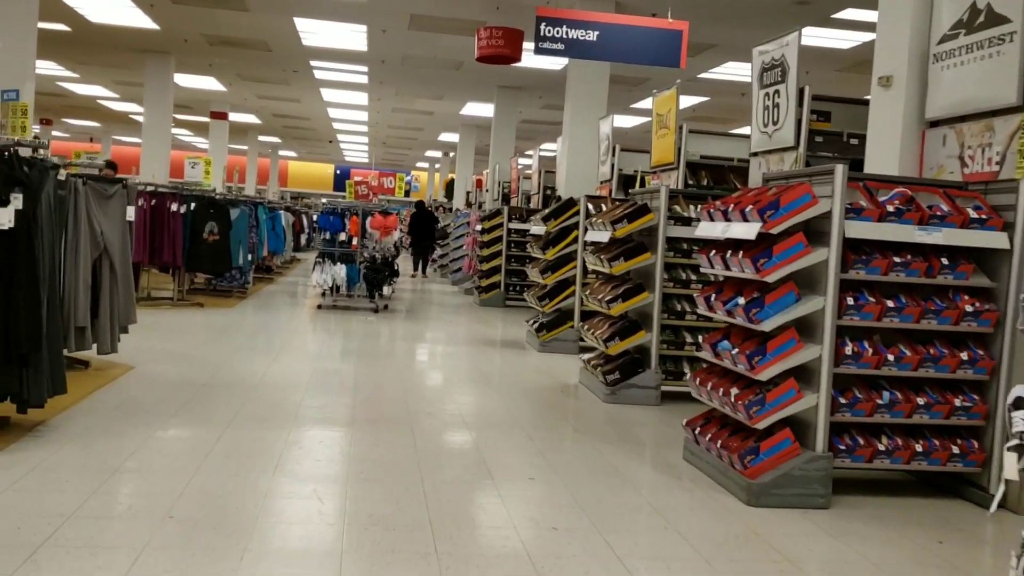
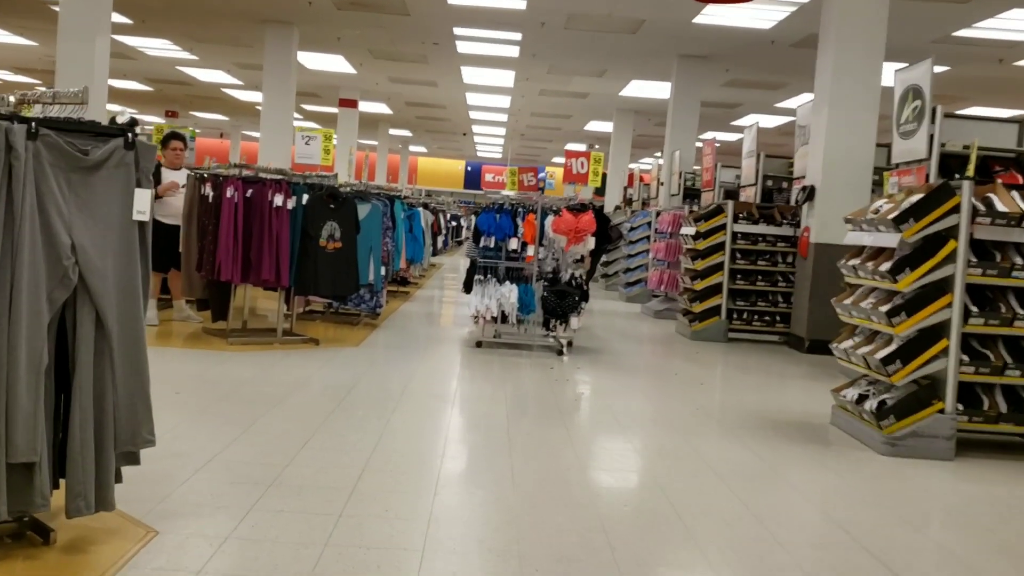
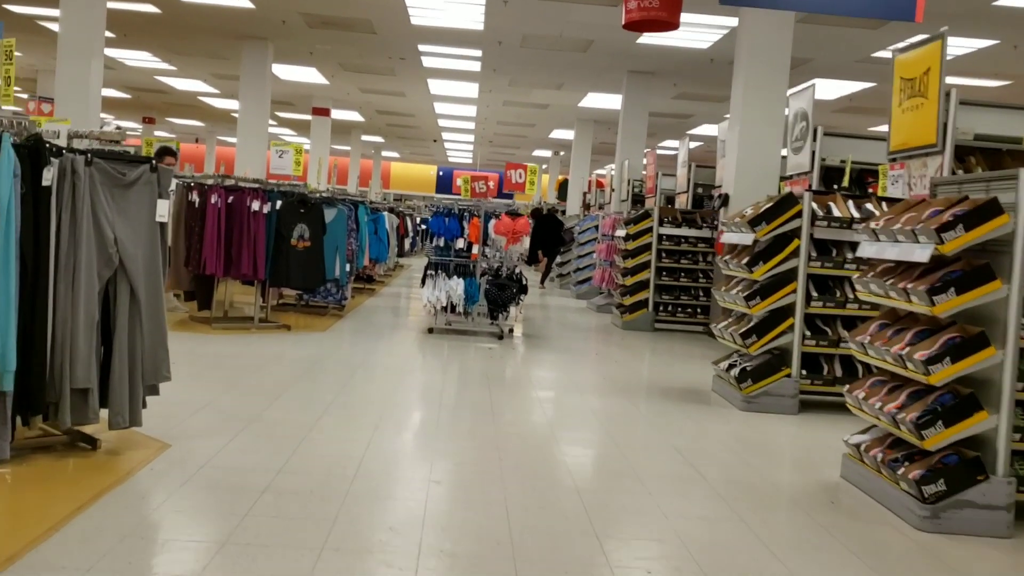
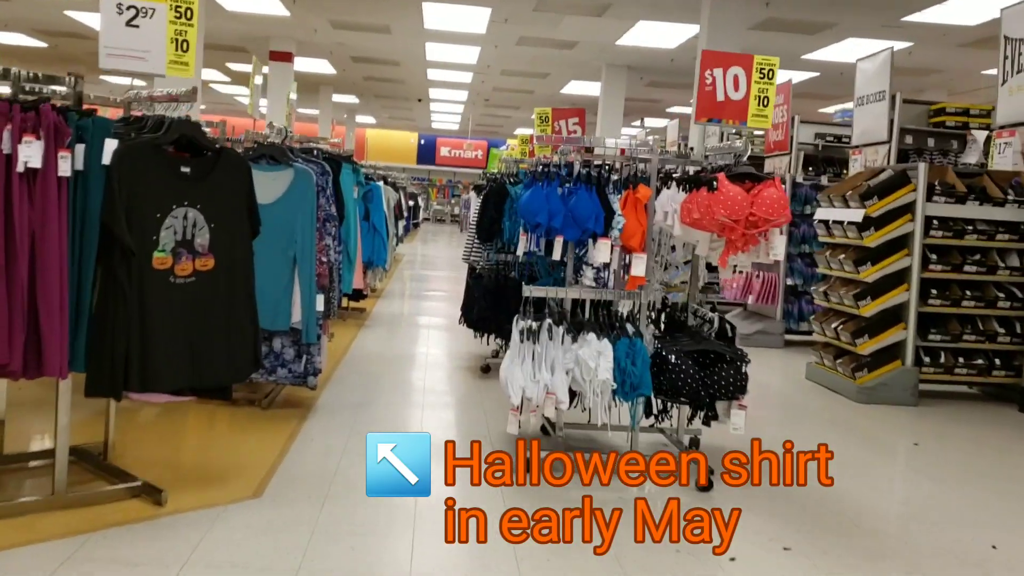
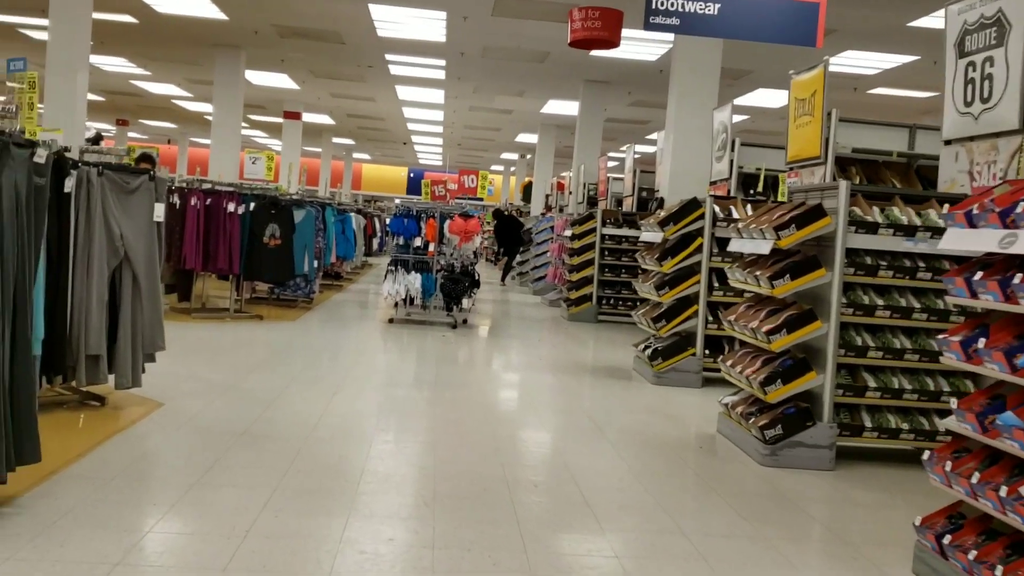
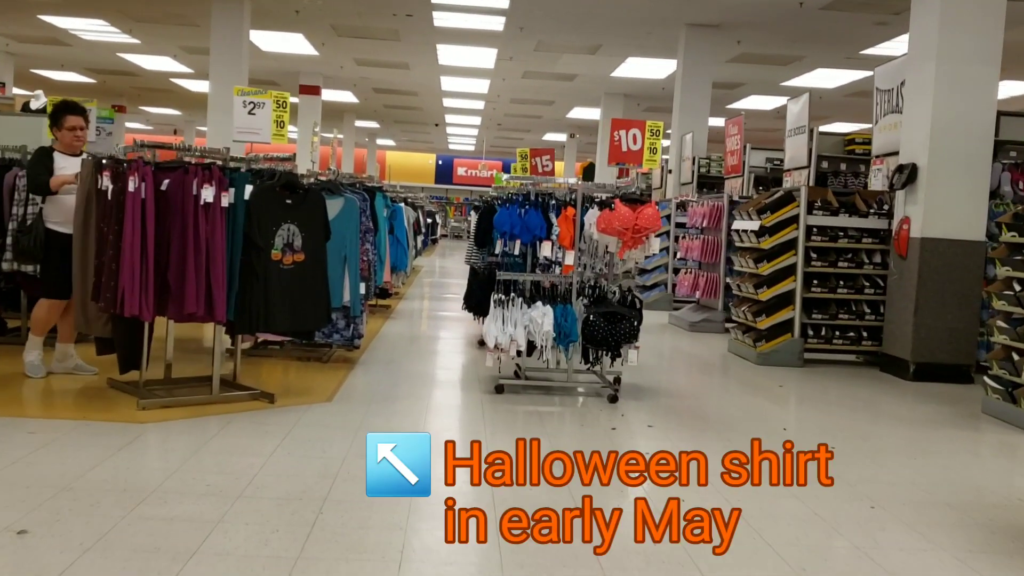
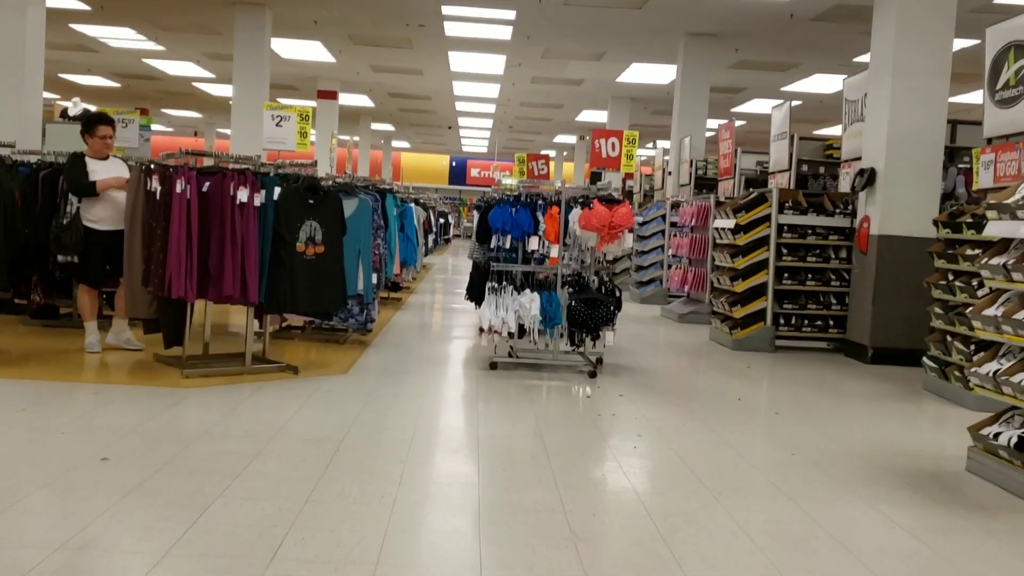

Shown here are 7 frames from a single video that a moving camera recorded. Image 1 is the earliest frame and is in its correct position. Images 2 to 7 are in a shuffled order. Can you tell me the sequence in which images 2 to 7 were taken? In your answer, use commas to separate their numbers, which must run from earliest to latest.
5, 3, 2, 7, 6, 4
